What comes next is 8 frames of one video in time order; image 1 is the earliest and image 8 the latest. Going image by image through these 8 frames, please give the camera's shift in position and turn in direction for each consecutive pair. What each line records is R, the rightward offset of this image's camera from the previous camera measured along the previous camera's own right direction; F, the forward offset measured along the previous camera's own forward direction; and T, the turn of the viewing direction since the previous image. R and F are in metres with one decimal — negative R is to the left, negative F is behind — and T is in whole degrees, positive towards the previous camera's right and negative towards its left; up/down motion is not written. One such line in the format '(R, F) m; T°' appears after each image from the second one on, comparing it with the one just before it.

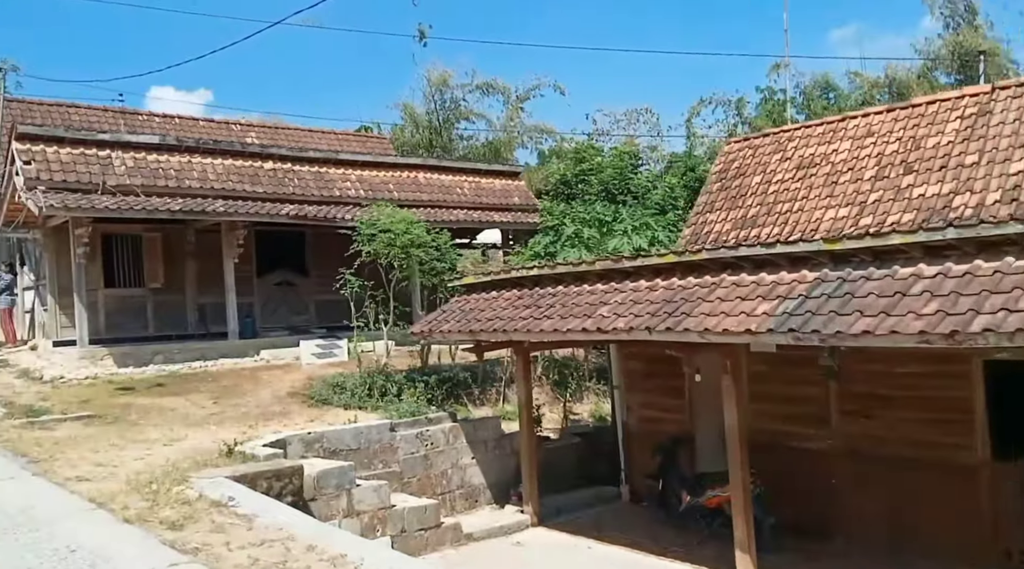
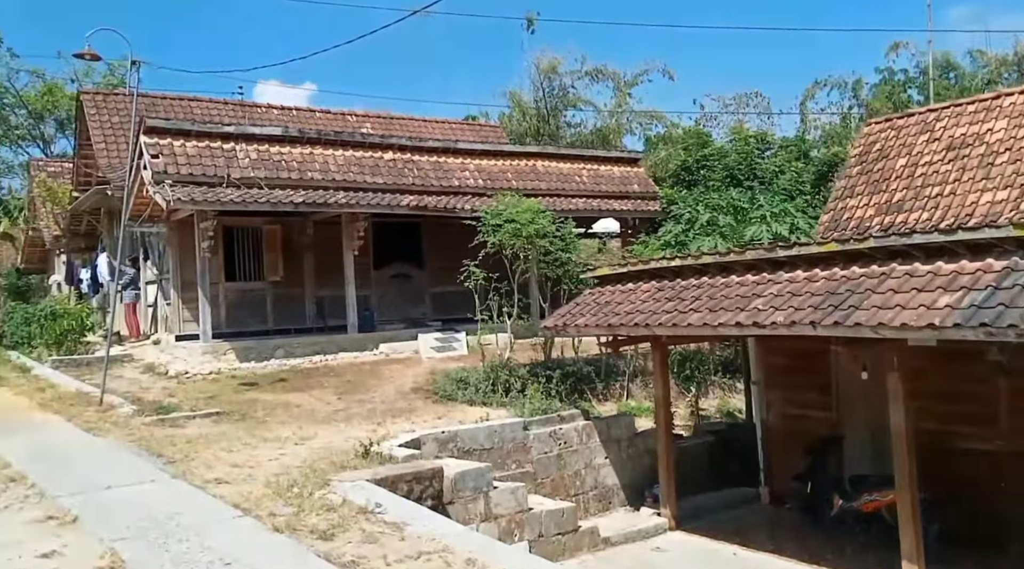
(-0.4, +0.4) m; -6°
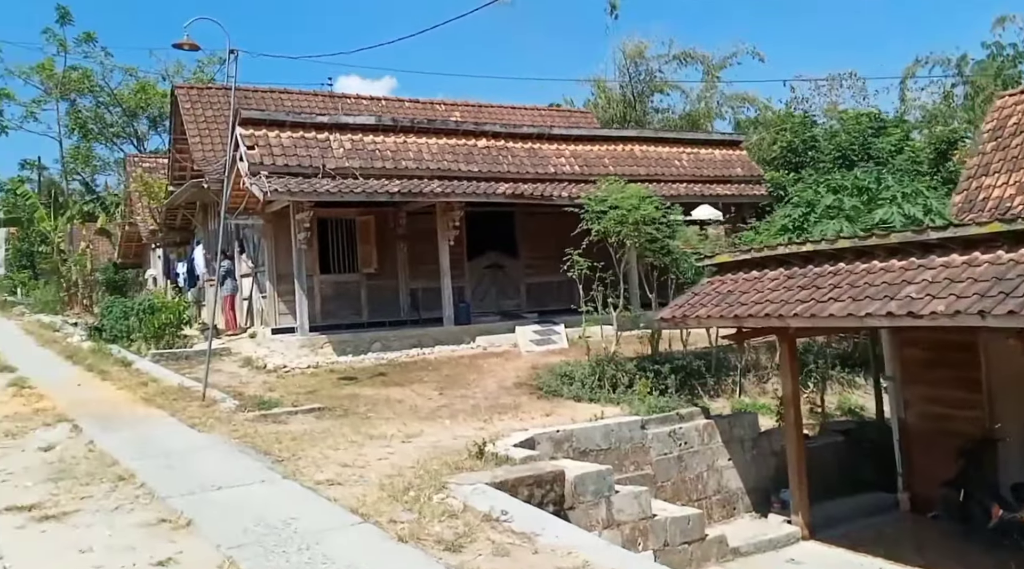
(-0.3, +0.5) m; -5°
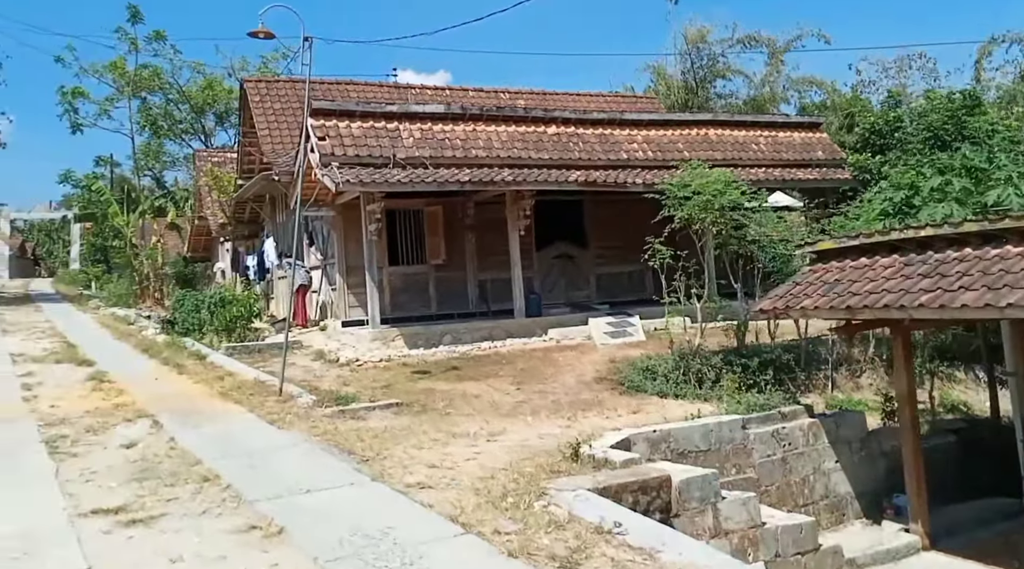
(-0.3, +0.4) m; -3°
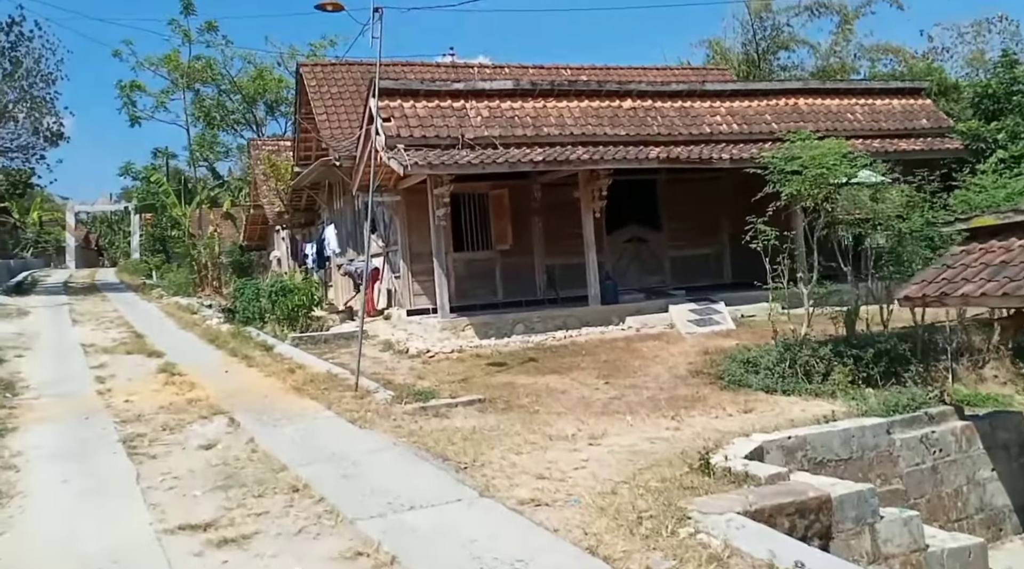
(-0.5, +0.8) m; -3°
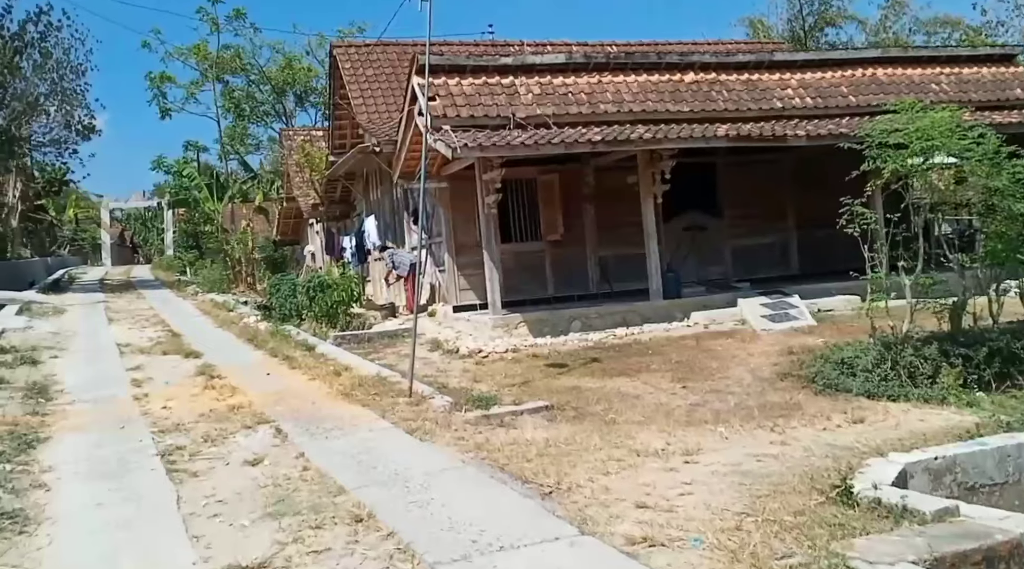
(-0.4, +0.9) m; -2°
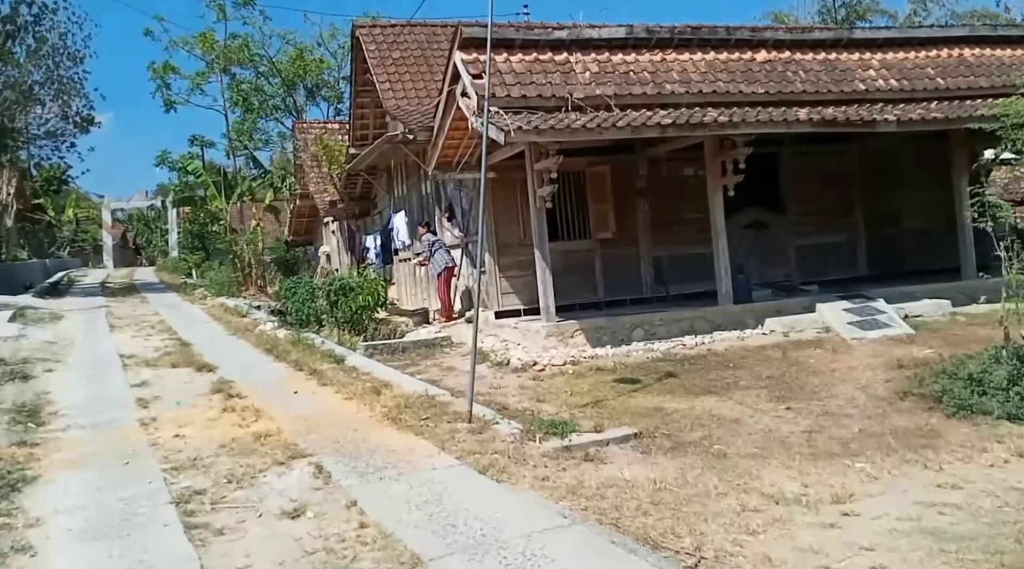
(-0.6, +1.3) m; 0°
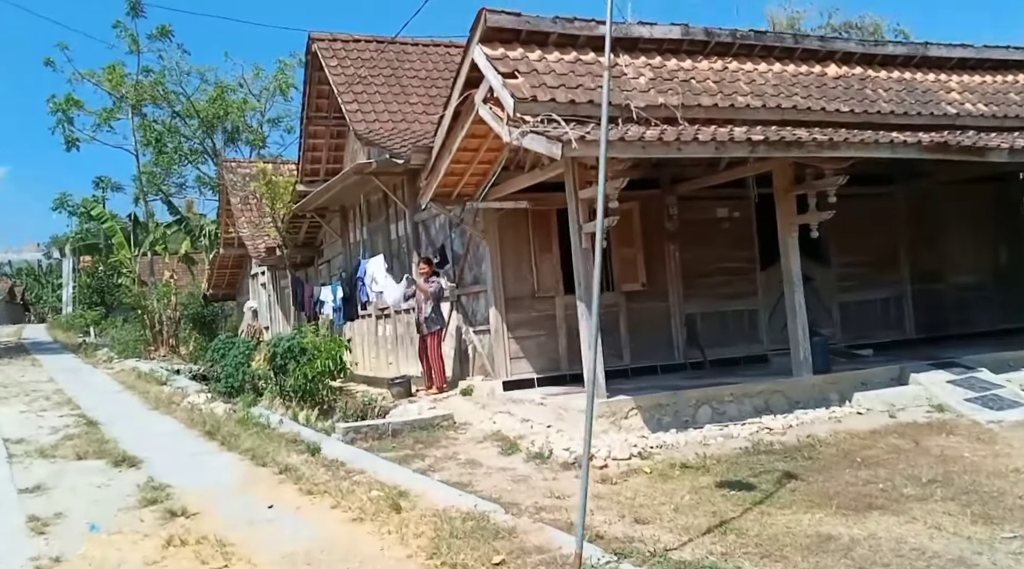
(-1.3, +2.7) m; +6°
